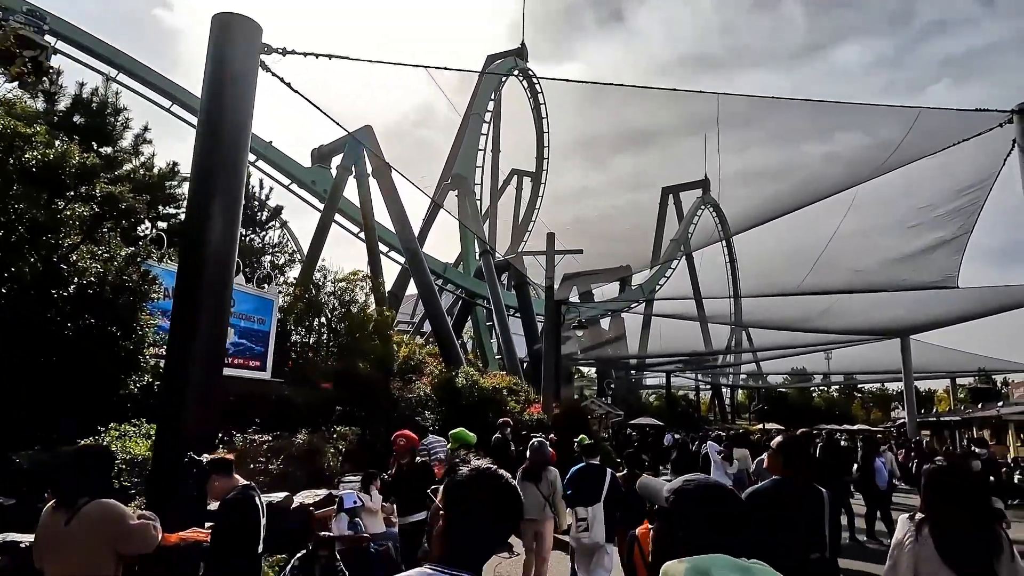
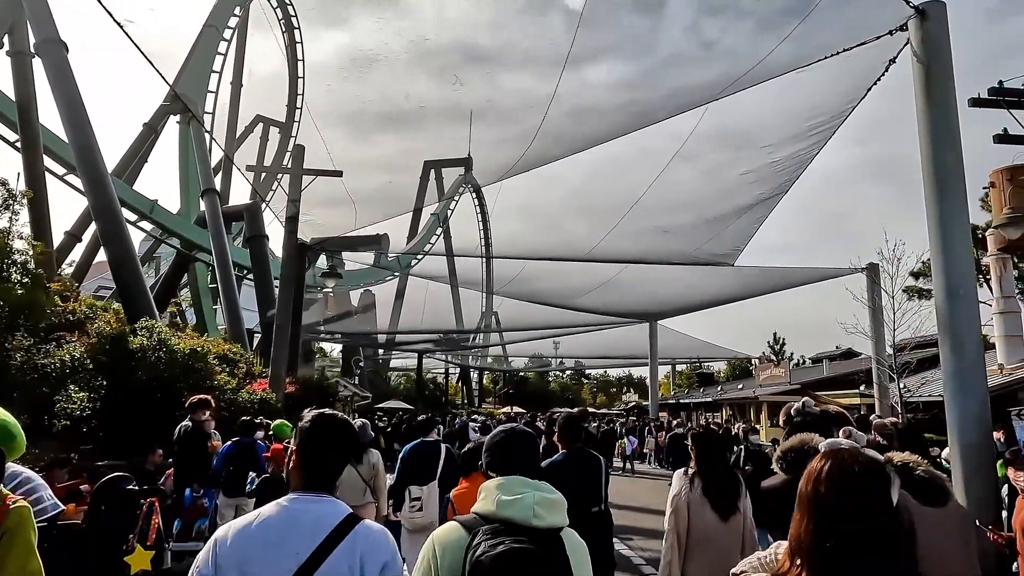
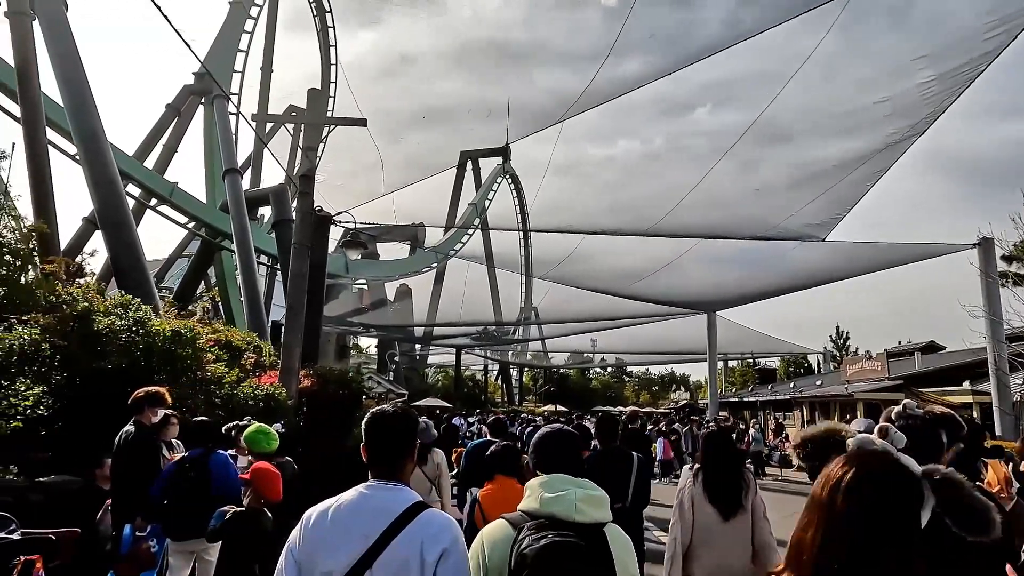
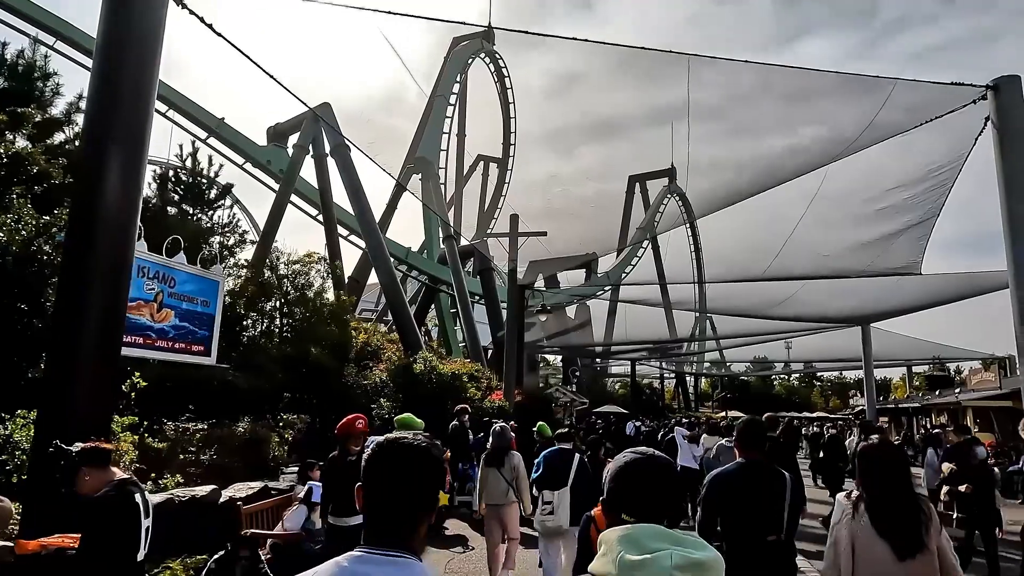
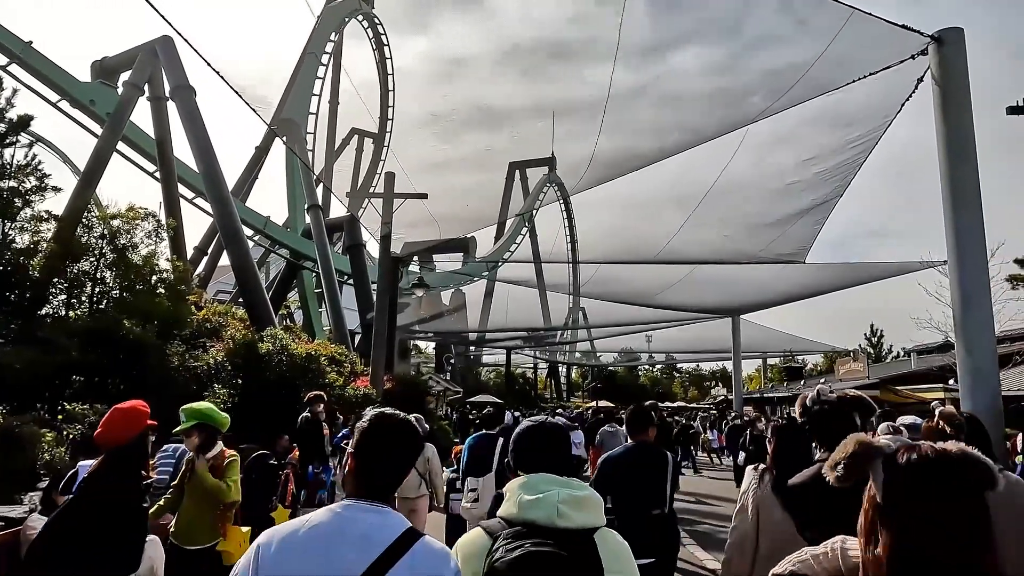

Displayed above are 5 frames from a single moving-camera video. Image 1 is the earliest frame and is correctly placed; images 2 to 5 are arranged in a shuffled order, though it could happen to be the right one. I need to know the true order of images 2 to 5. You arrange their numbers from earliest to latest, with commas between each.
4, 5, 2, 3
